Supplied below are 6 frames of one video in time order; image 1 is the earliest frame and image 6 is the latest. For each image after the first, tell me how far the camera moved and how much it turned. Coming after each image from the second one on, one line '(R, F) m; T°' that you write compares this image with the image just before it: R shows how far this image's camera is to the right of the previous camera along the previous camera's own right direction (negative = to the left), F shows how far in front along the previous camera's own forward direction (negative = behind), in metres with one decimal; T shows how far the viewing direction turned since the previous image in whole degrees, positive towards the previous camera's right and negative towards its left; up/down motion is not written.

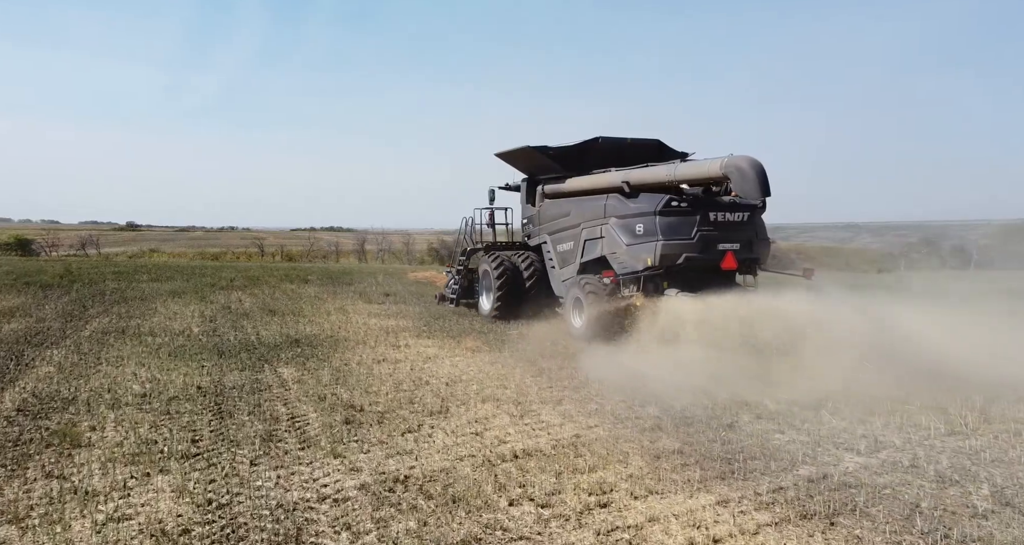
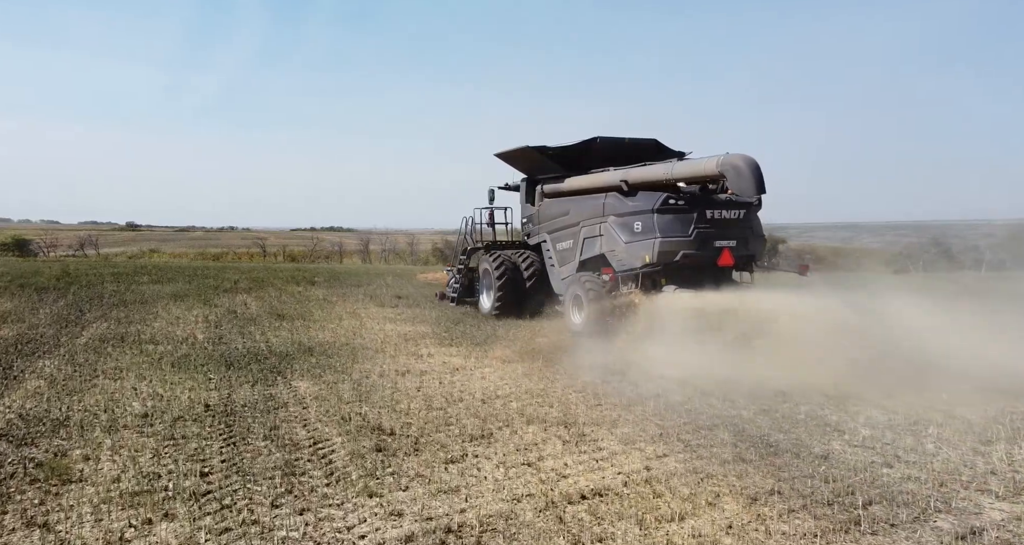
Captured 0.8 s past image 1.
(-0.4, +0.7) m; 0°
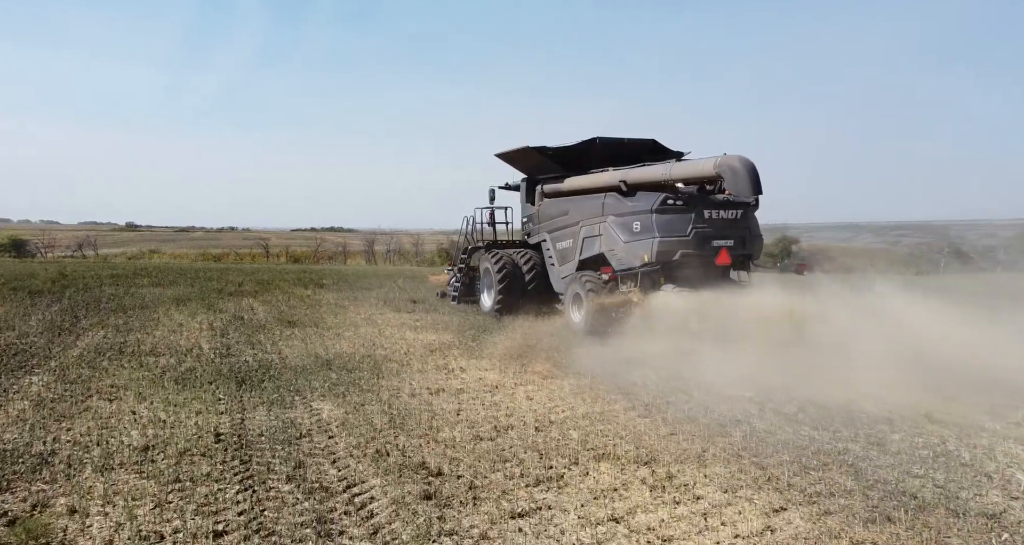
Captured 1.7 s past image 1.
(-0.4, +0.9) m; 0°
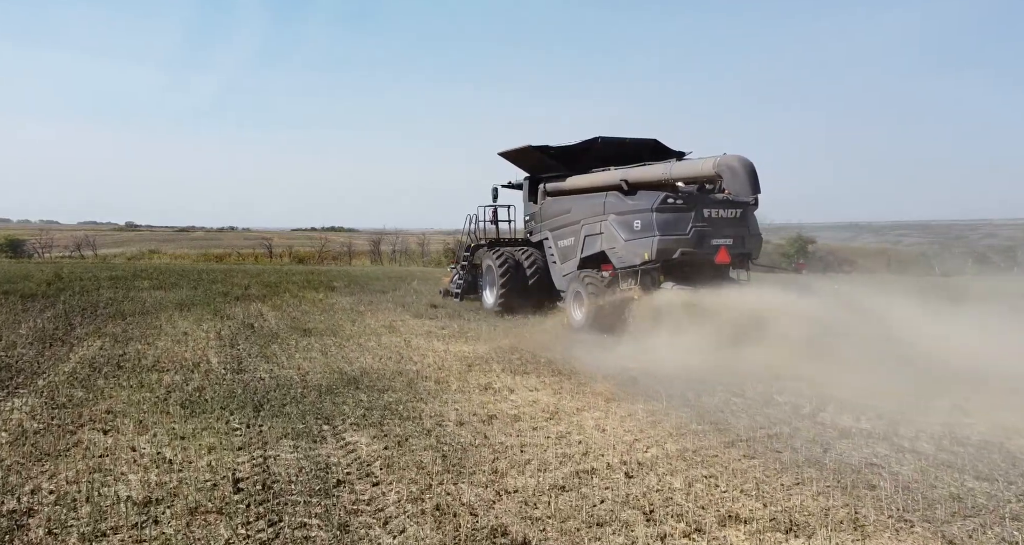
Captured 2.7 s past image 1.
(-0.5, +1.0) m; 0°
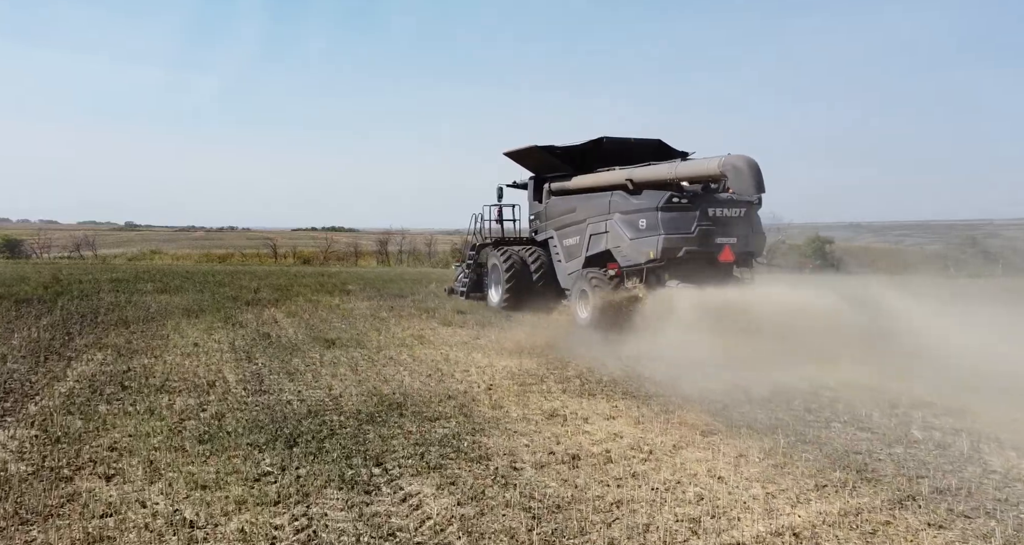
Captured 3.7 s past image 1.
(-0.6, +1.0) m; 0°
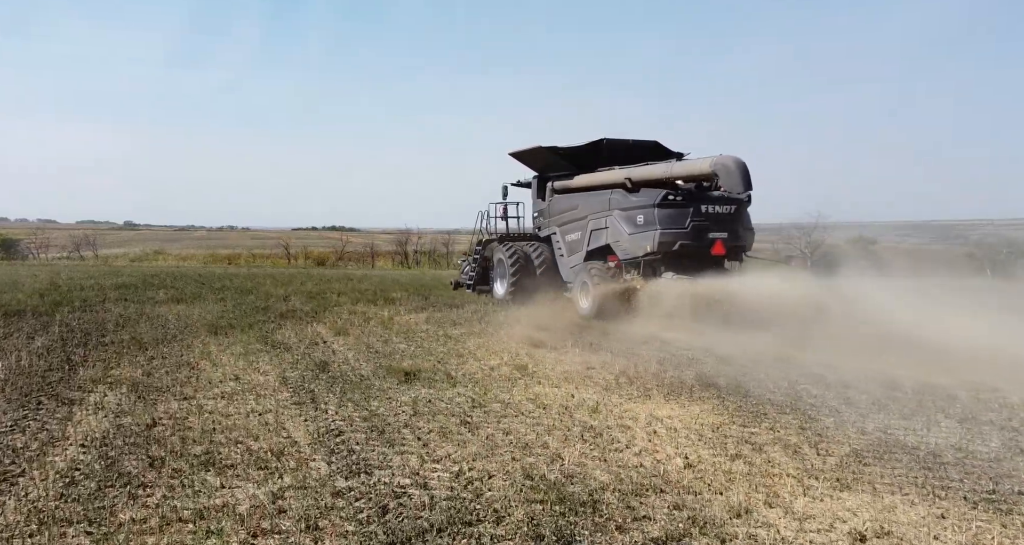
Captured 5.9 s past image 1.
(-1.4, +2.3) m; 0°
